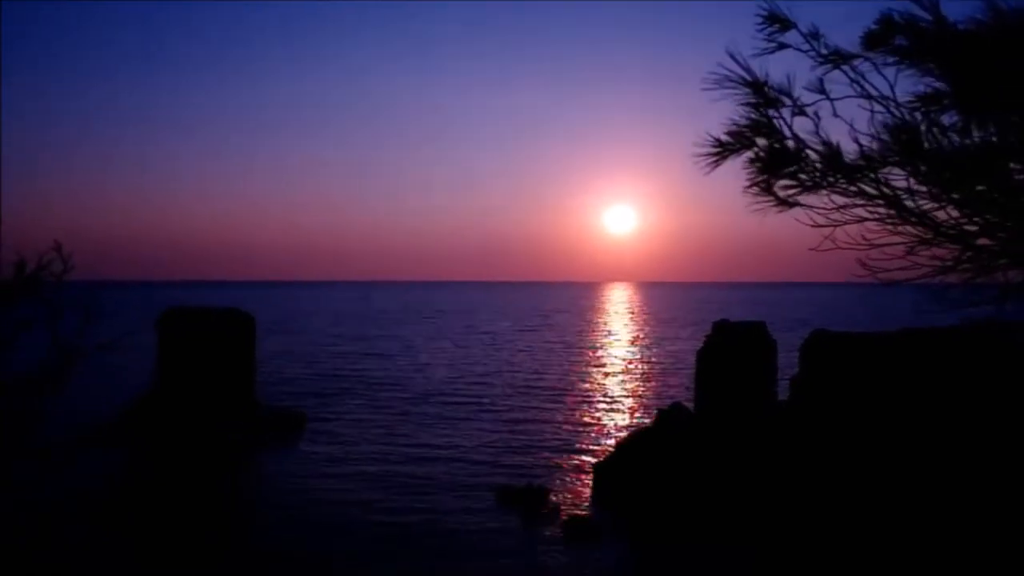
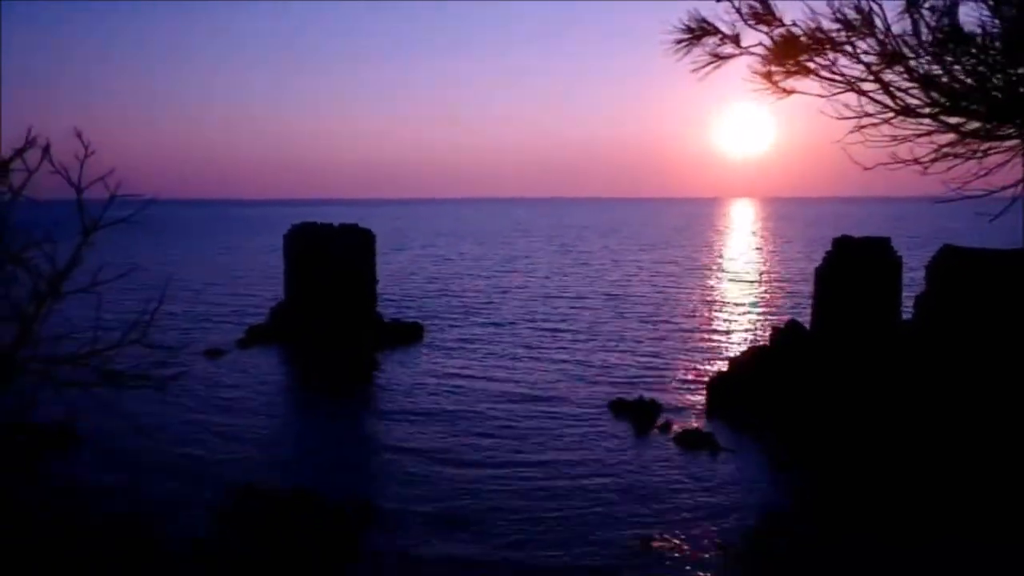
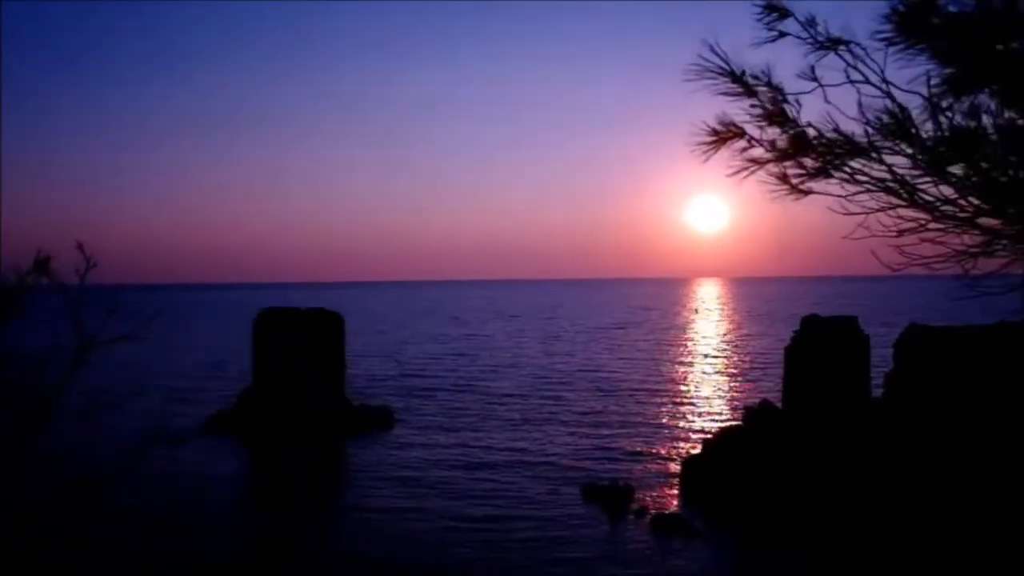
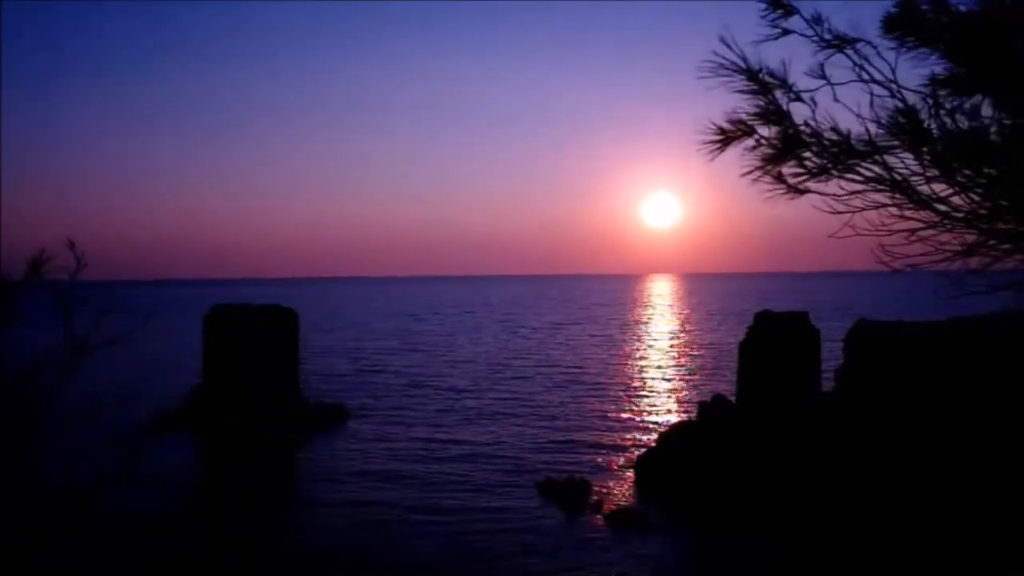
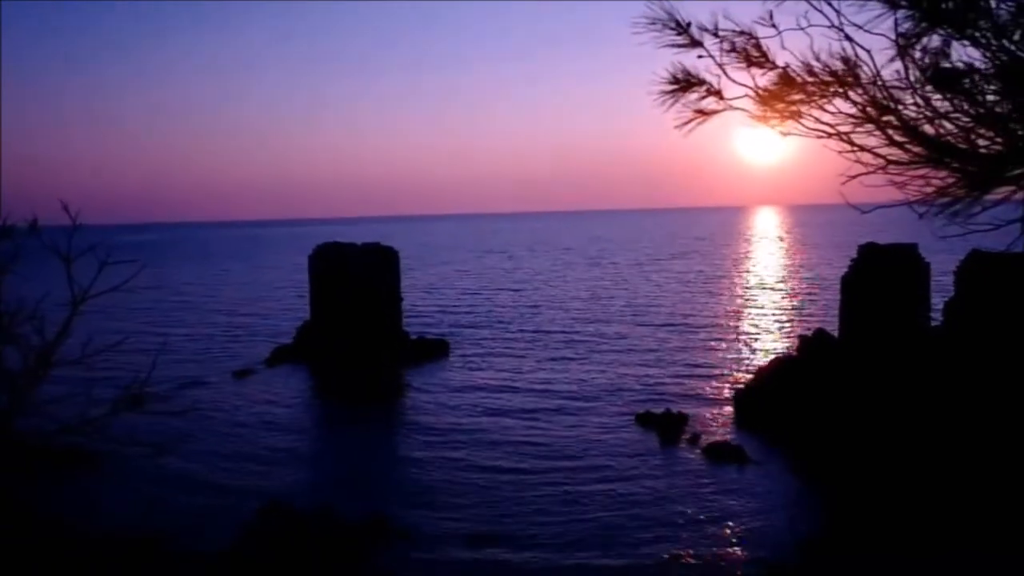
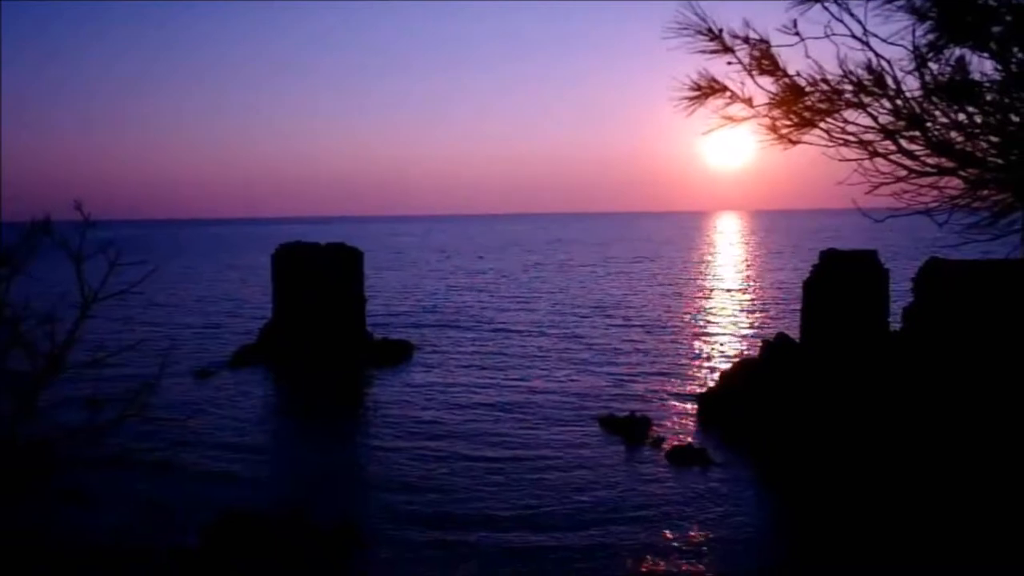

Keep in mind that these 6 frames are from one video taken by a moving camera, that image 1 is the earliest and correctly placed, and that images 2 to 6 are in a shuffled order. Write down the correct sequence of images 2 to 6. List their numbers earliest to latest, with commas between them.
4, 3, 6, 5, 2
